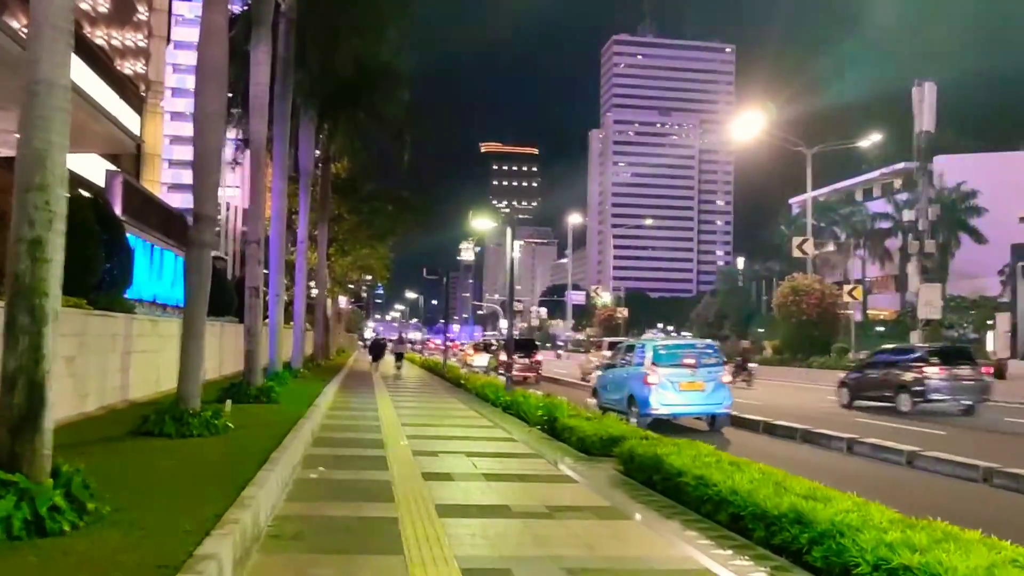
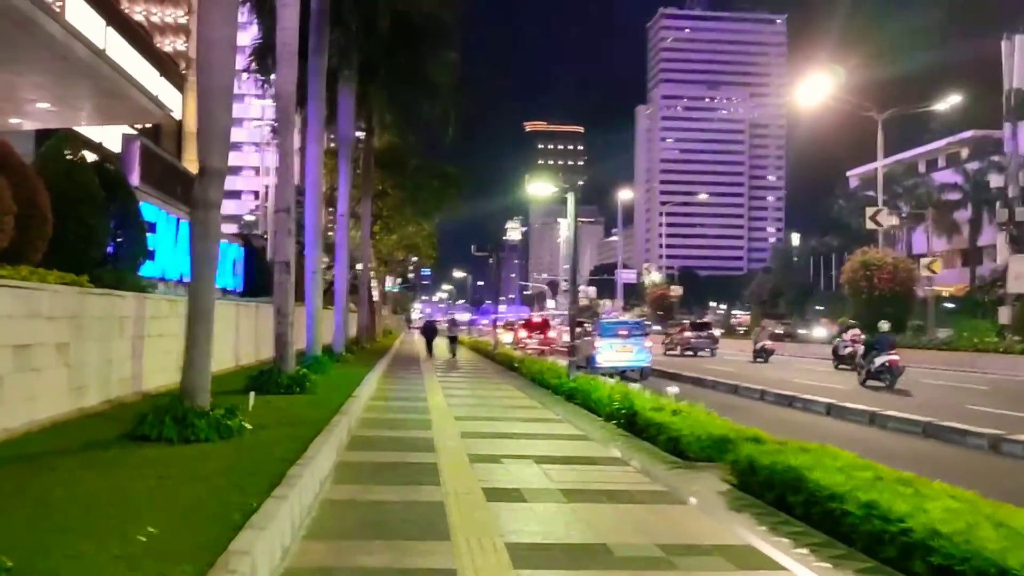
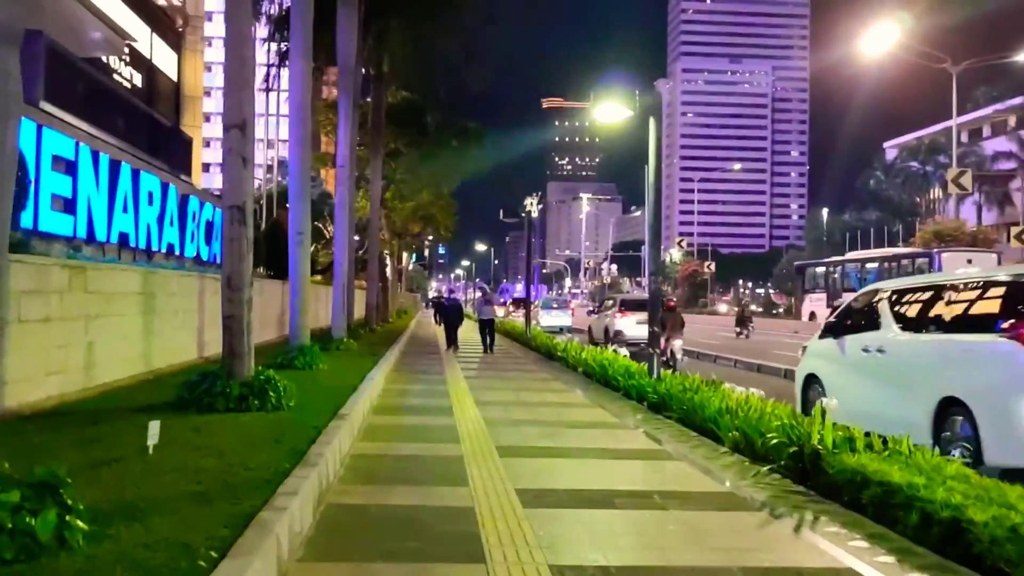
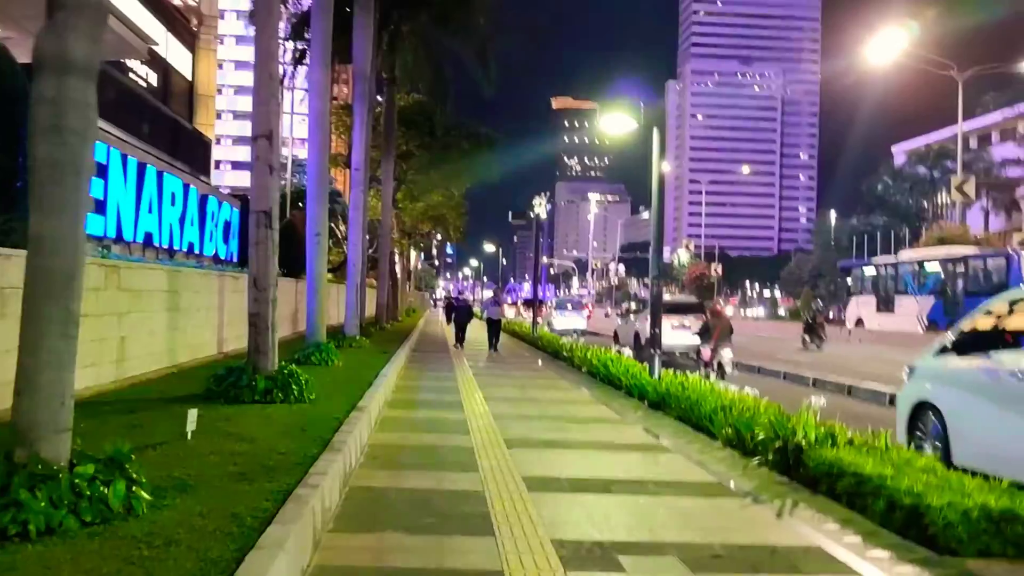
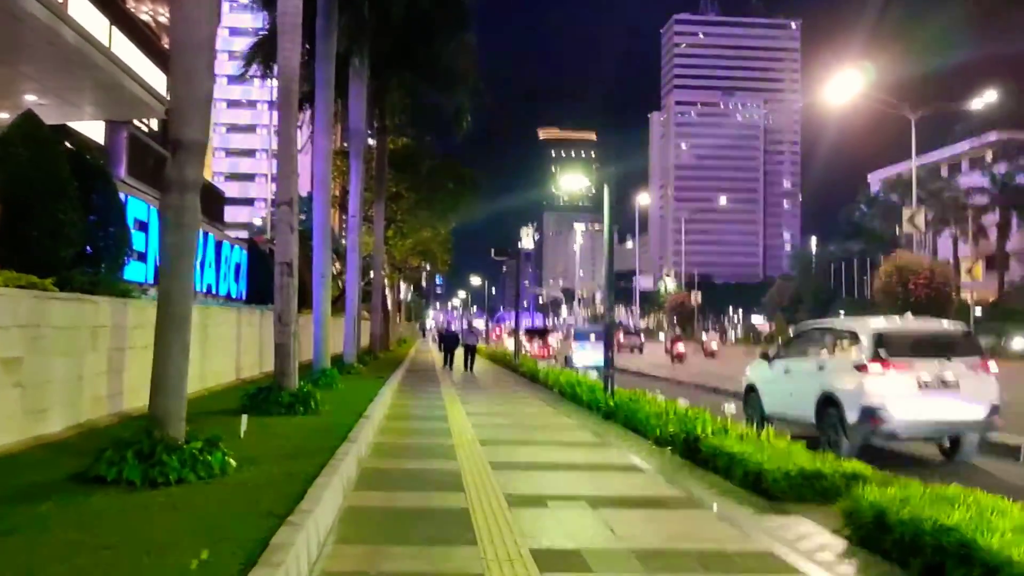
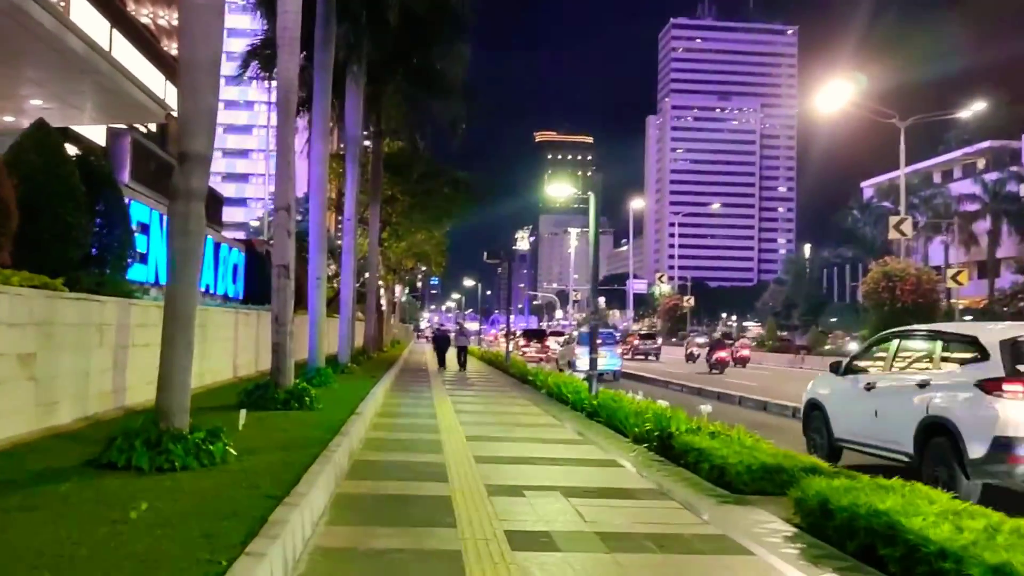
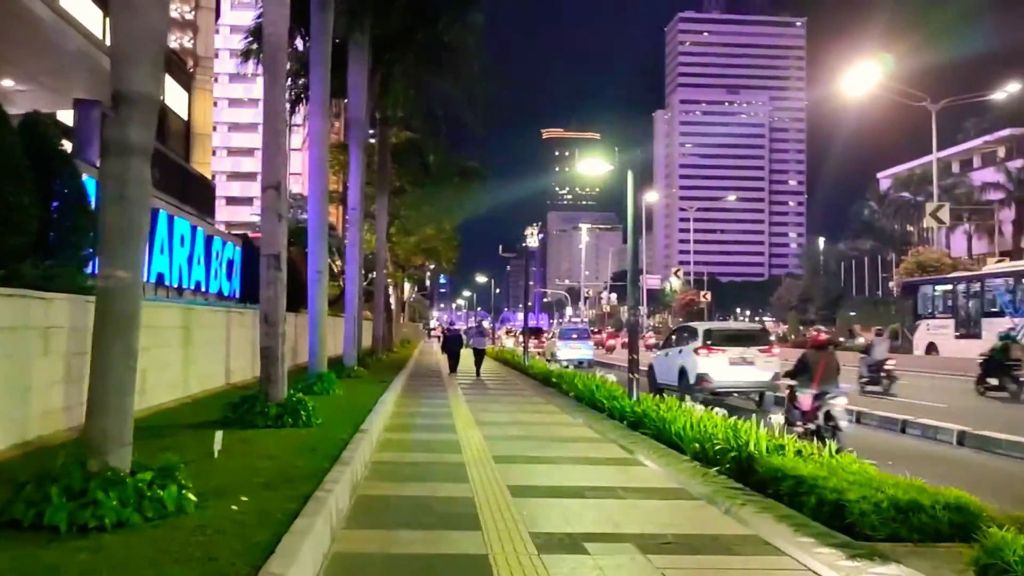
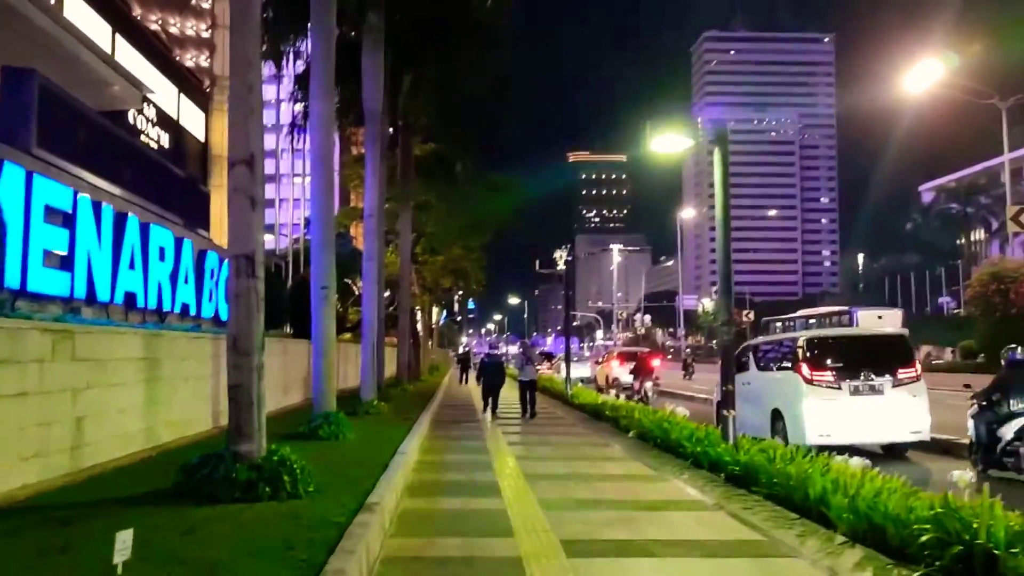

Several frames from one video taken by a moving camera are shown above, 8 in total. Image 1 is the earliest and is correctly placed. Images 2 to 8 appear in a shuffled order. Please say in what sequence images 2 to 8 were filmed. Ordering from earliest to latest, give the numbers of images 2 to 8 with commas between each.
2, 6, 5, 7, 4, 3, 8
